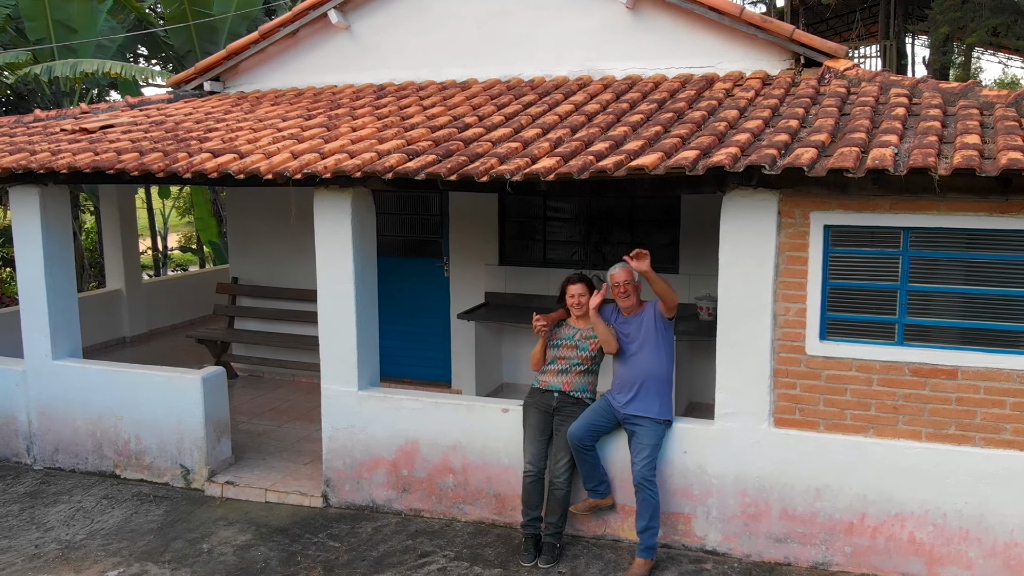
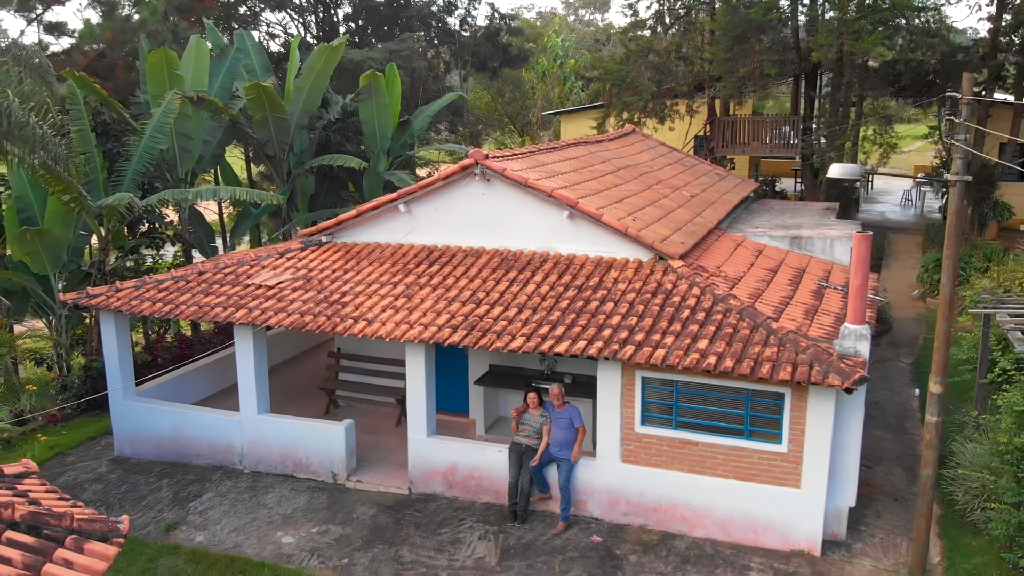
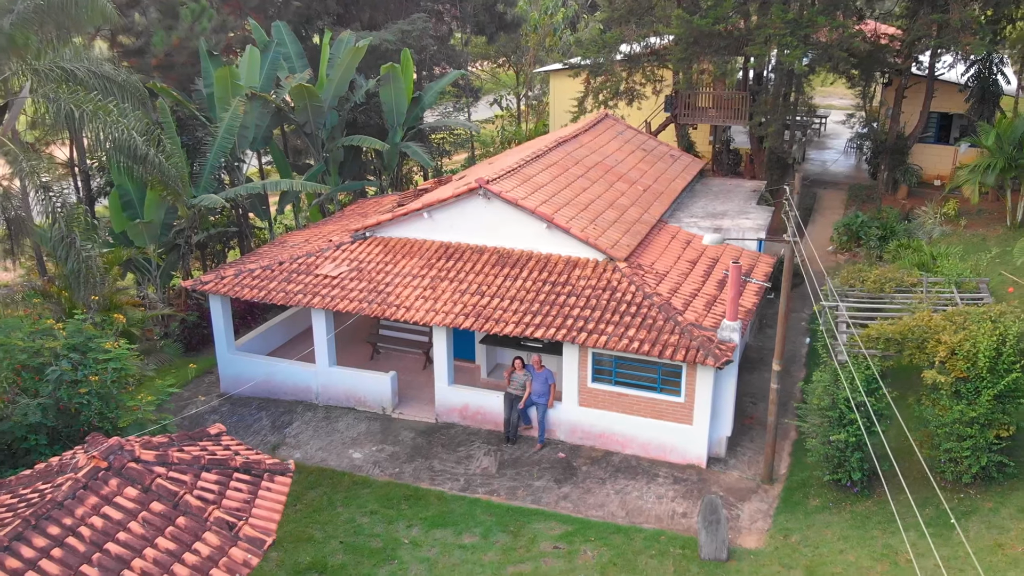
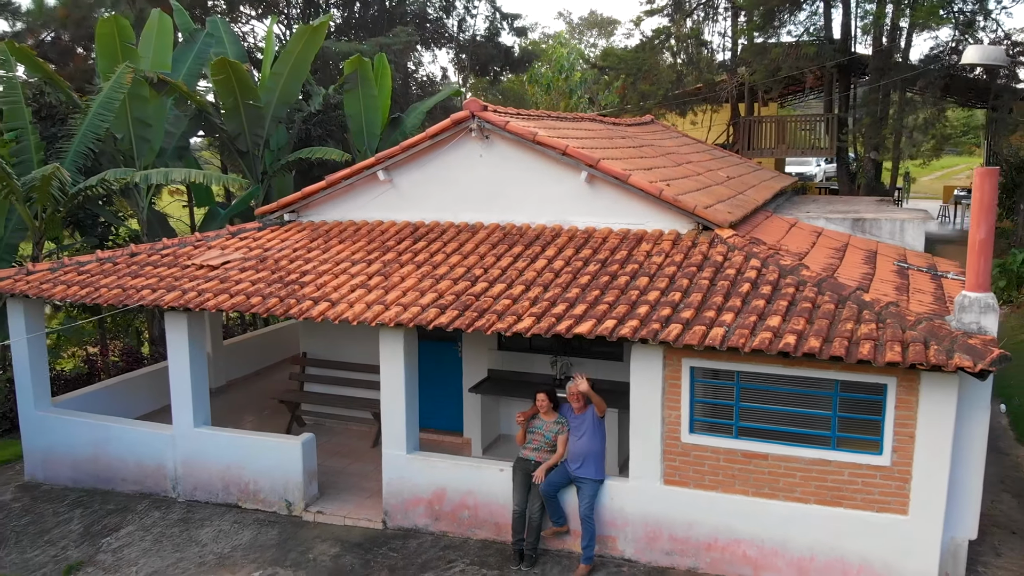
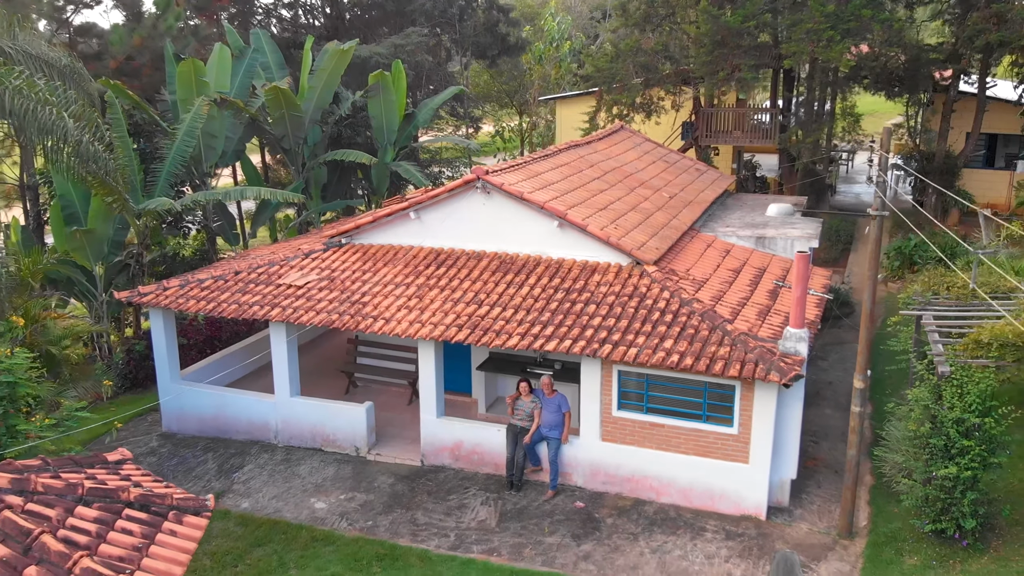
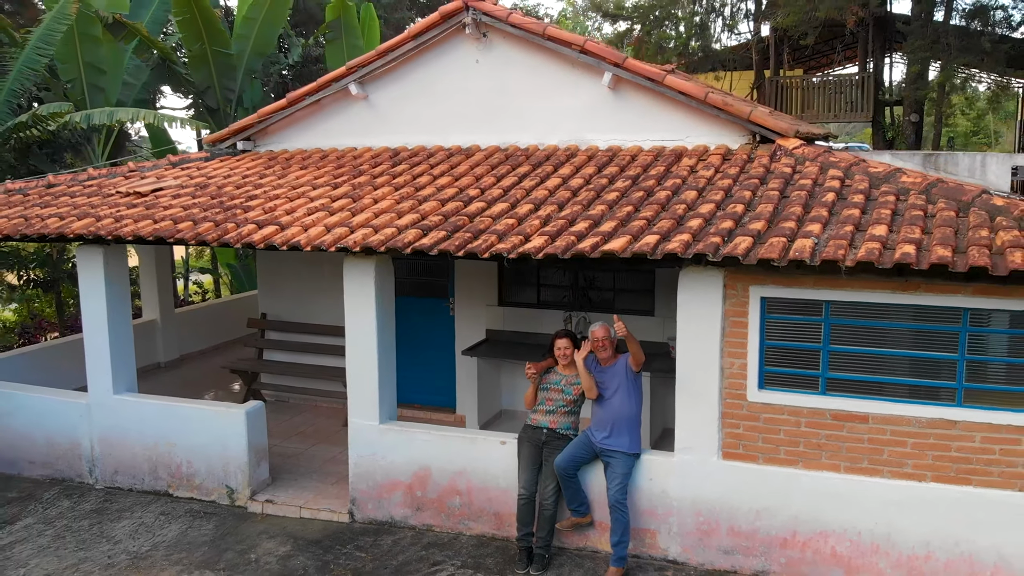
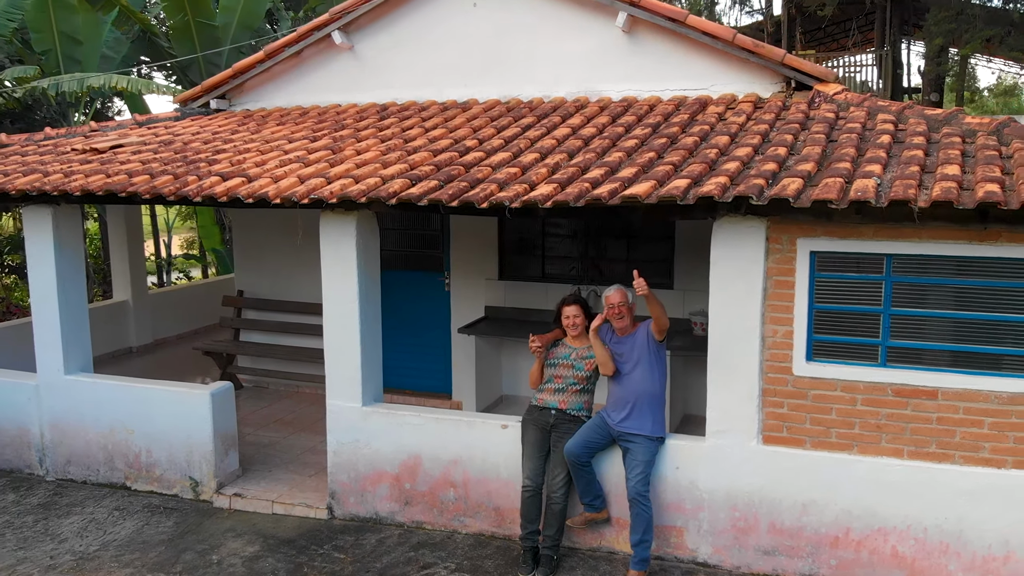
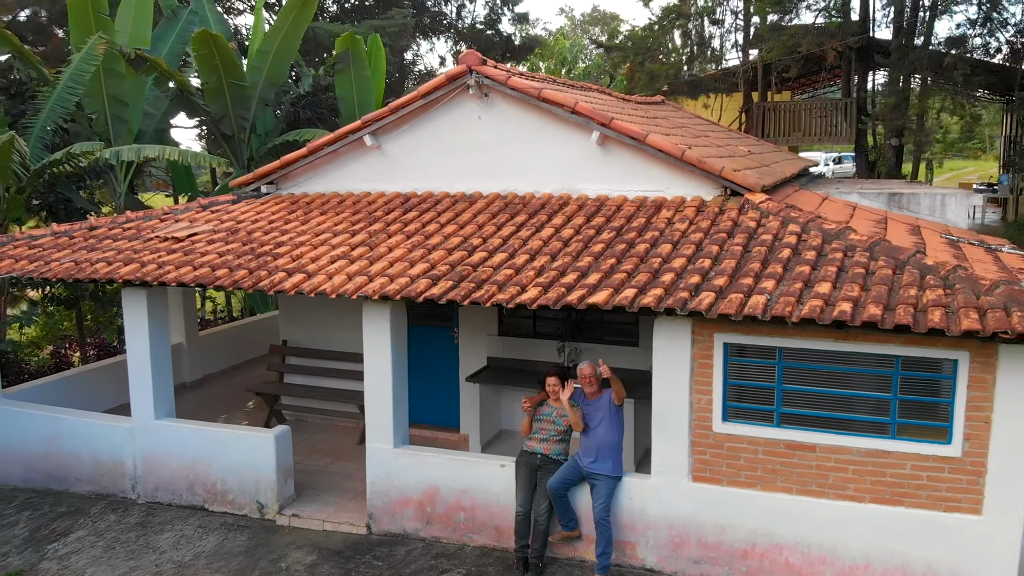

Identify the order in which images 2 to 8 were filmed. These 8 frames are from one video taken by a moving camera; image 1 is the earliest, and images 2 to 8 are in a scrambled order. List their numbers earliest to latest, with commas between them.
7, 6, 8, 4, 2, 5, 3
